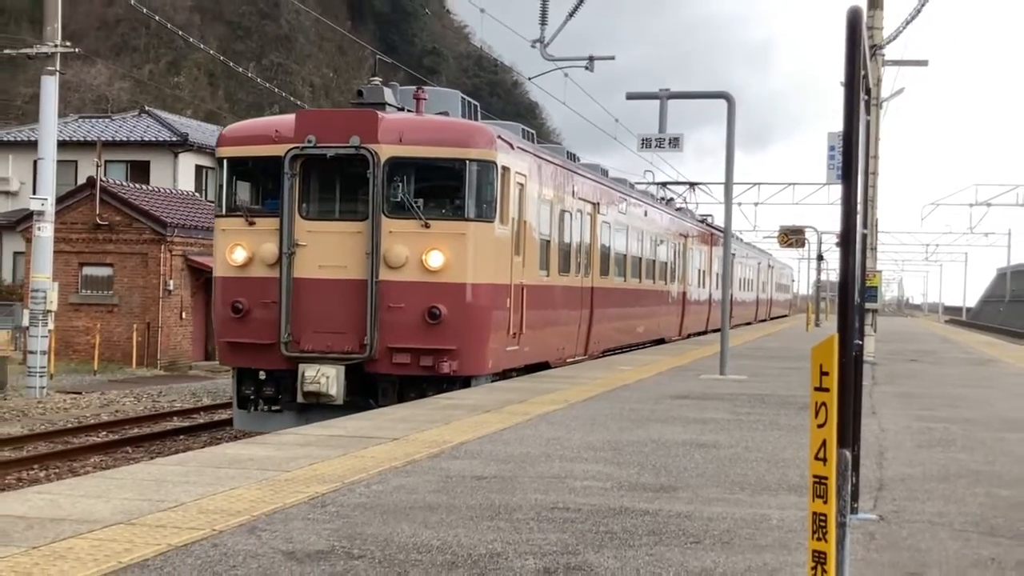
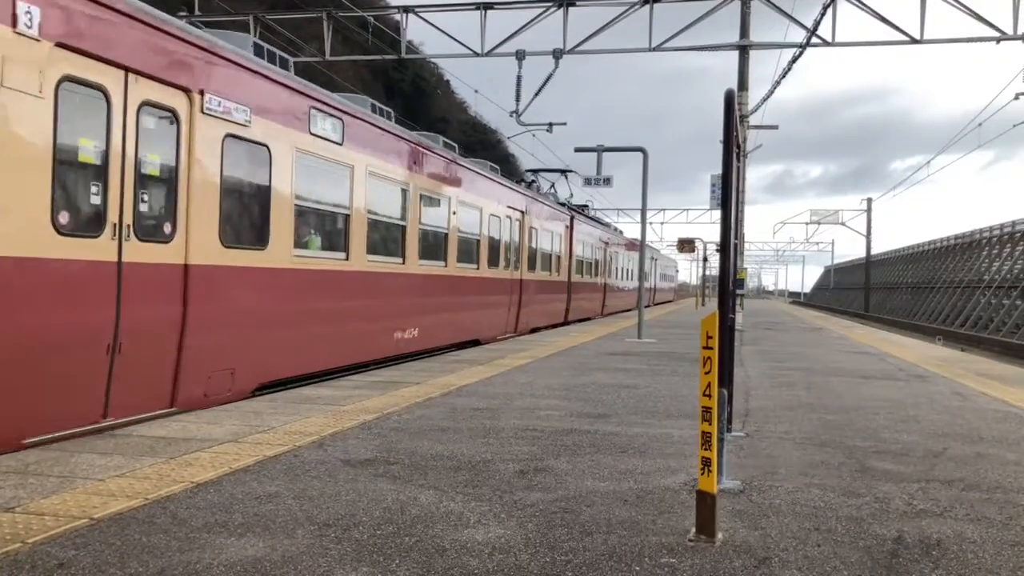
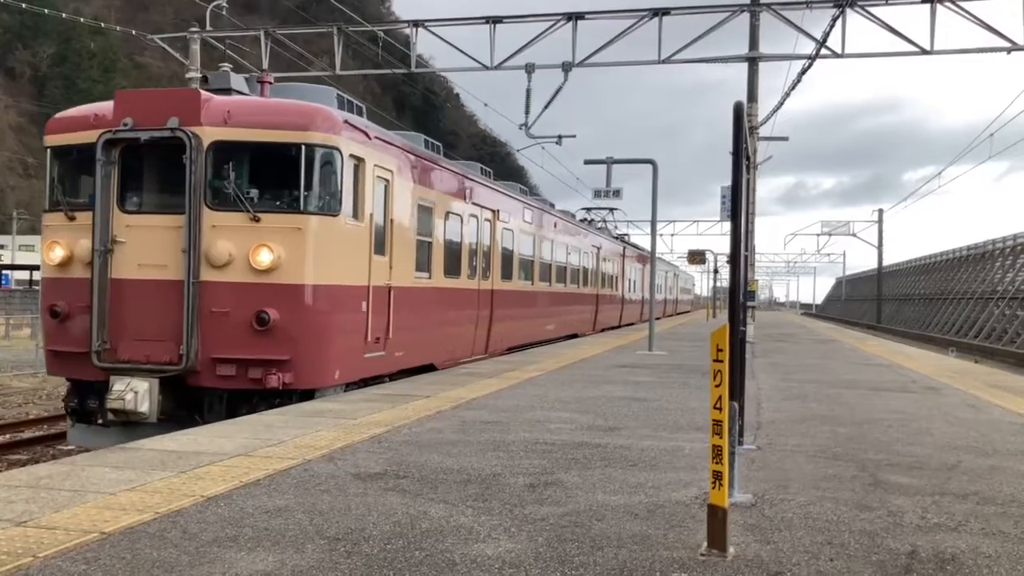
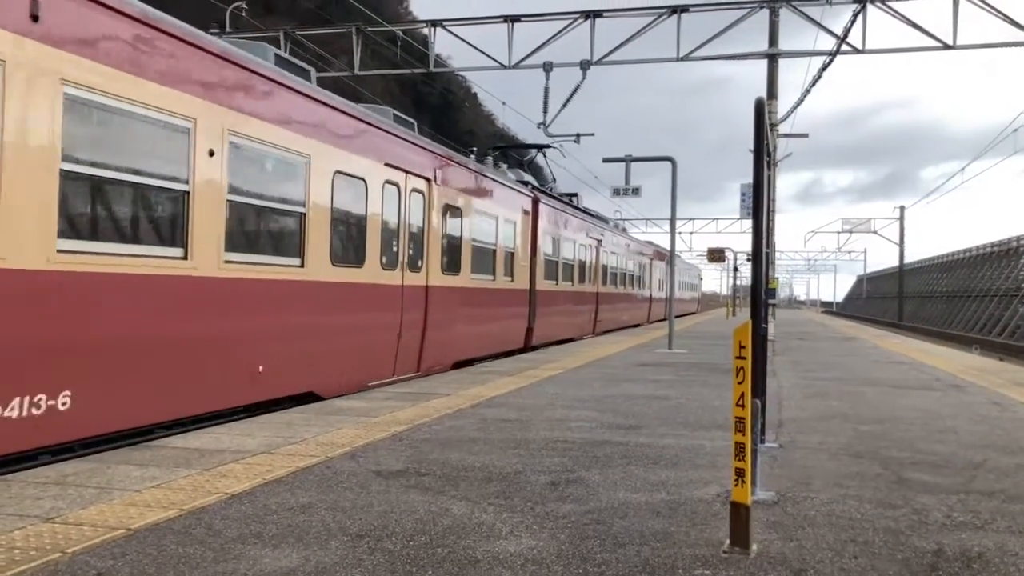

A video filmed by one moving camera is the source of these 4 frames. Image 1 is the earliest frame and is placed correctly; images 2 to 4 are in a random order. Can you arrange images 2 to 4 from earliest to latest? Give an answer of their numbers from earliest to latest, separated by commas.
3, 2, 4
